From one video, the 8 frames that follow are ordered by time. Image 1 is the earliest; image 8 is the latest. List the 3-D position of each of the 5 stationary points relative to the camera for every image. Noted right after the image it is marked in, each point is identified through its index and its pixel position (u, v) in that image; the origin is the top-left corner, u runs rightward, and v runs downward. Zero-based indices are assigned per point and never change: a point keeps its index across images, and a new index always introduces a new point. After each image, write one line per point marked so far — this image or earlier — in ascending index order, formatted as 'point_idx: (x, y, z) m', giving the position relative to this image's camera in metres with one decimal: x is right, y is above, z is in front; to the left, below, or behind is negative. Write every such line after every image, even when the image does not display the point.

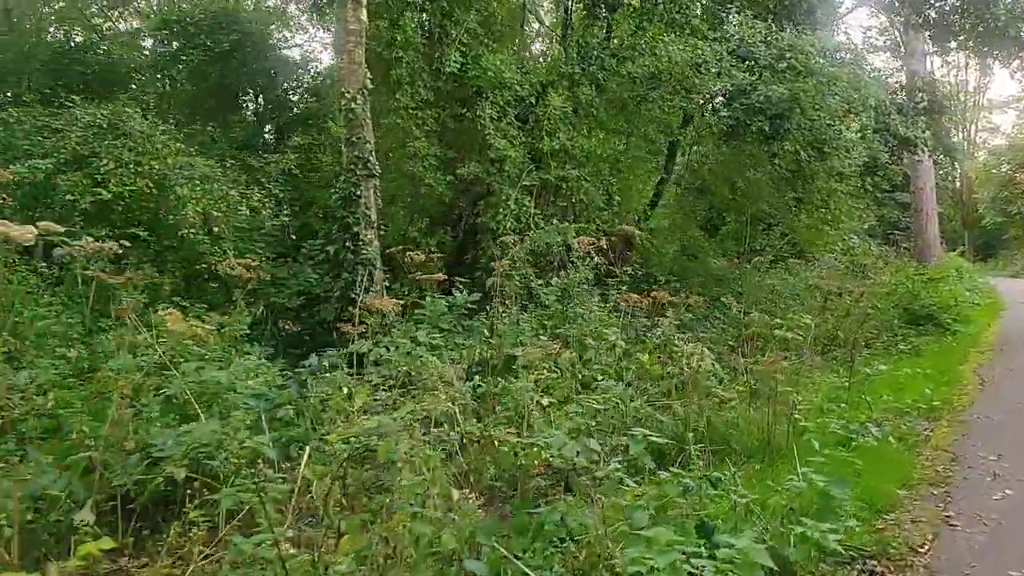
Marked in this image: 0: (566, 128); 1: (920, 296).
0: (+0.5, +1.6, +7.2) m
1: (+5.7, -0.2, +10.4) m
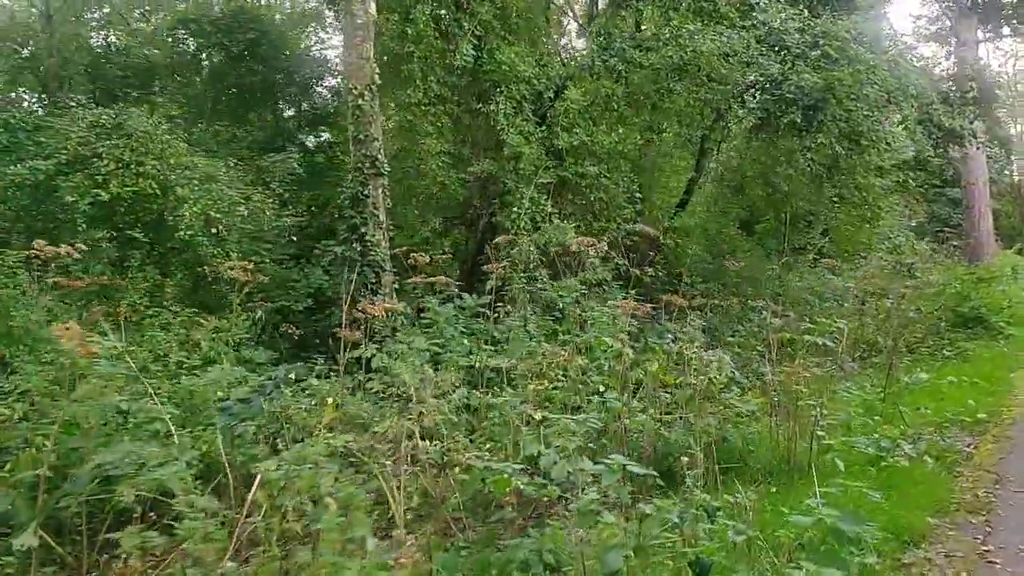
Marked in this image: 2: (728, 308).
0: (+0.7, +1.5, +6.9) m
1: (+6.0, -0.2, +9.8) m
2: (+2.1, -0.2, +7.1) m
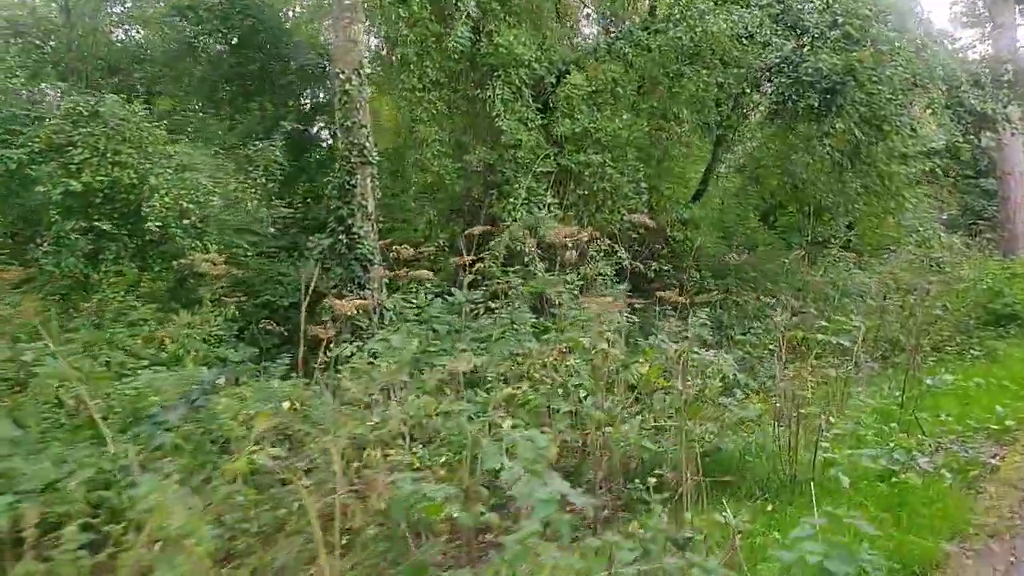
0: (+0.7, +1.6, +6.6) m
1: (+6.1, -0.1, +9.3) m
2: (+2.1, -0.1, +6.8) m
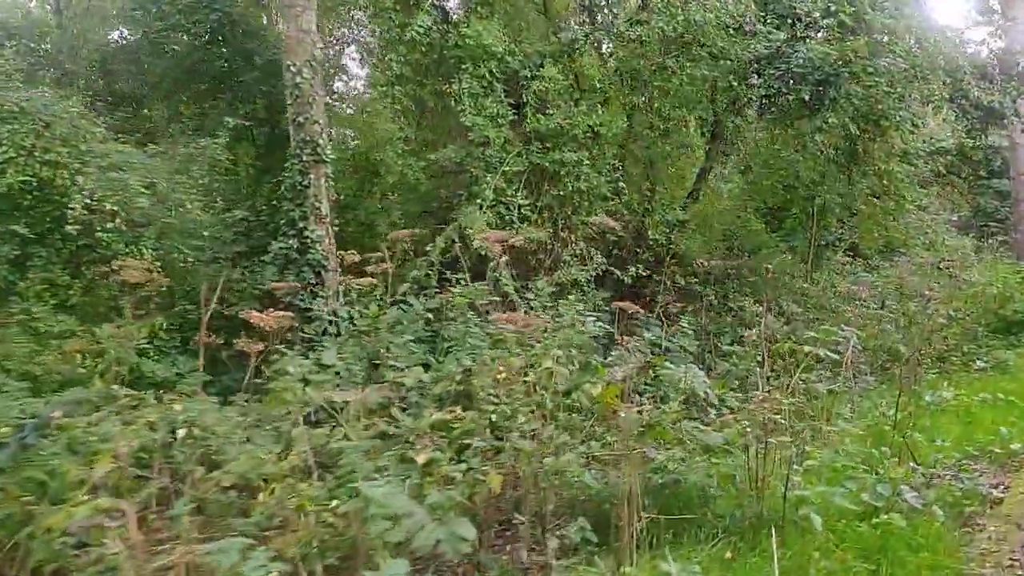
0: (+0.4, +1.5, +6.2) m
1: (+5.9, -0.2, +8.8) m
2: (+1.8, -0.2, +6.3) m
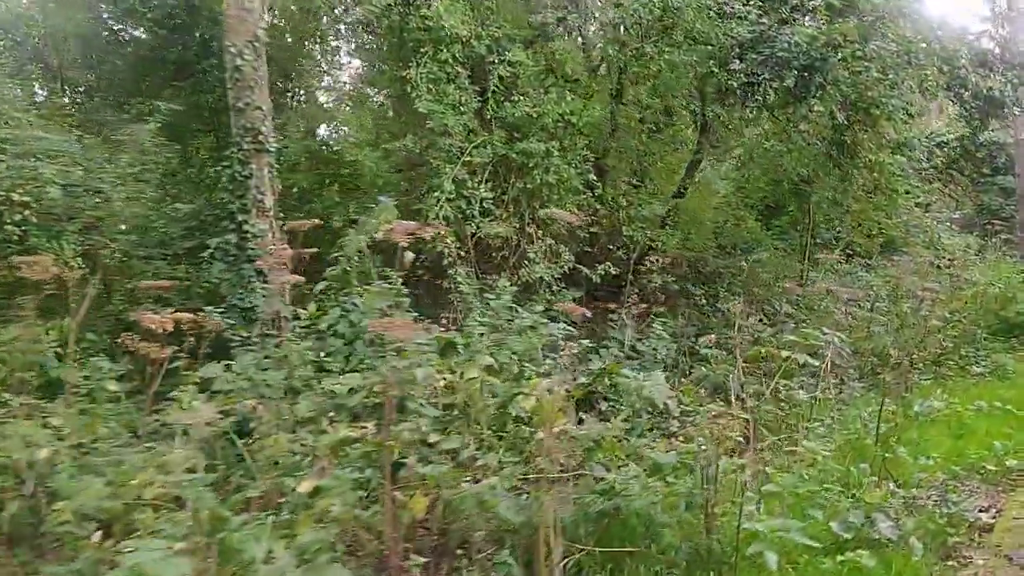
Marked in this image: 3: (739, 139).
0: (+0.2, +1.5, +5.8) m
1: (+5.6, -0.2, +8.4) m
2: (+1.6, -0.2, +5.9) m
3: (+2.0, +1.3, +6.5) m
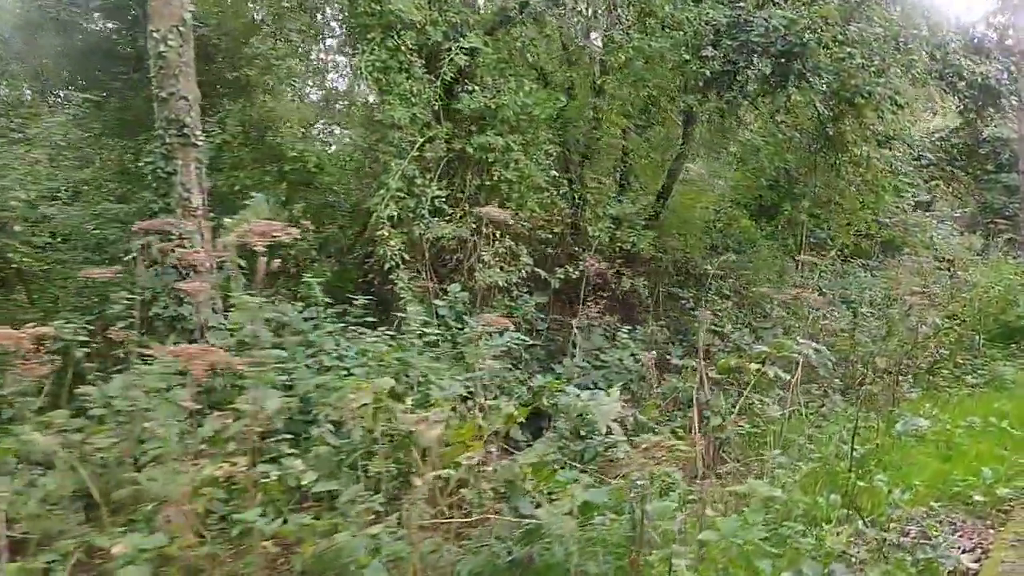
0: (-0.1, +1.5, +5.4) m
1: (+5.4, -0.2, +7.9) m
2: (+1.3, -0.2, +5.5) m
3: (+1.7, +1.3, +6.1) m
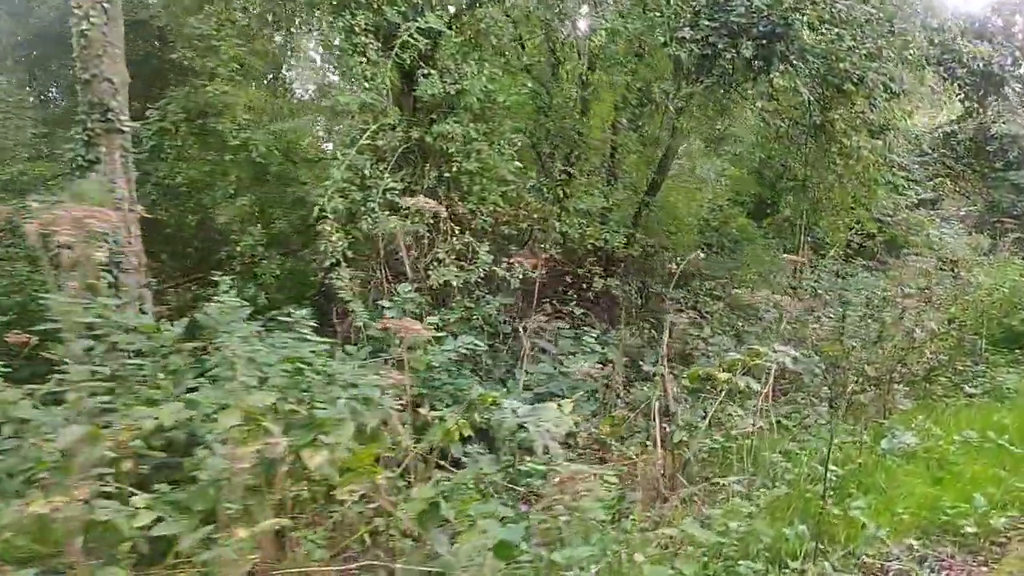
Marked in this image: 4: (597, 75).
0: (-0.4, +1.5, +5.0) m
1: (+5.1, -0.2, +7.5) m
2: (+1.0, -0.2, +5.1) m
3: (+1.4, +1.3, +5.7) m
4: (+0.6, +1.6, +5.4) m
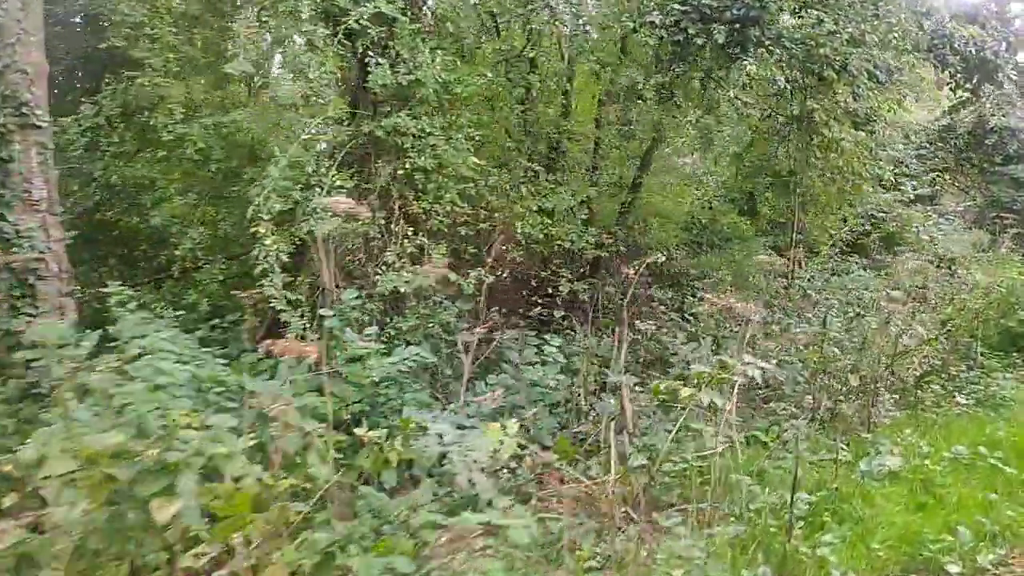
0: (-0.7, +1.5, +4.7) m
1: (+4.9, -0.2, +7.2) m
2: (+0.7, -0.3, +4.8) m
3: (+1.2, +1.2, +5.4) m
4: (+0.4, +1.6, +5.1) m
